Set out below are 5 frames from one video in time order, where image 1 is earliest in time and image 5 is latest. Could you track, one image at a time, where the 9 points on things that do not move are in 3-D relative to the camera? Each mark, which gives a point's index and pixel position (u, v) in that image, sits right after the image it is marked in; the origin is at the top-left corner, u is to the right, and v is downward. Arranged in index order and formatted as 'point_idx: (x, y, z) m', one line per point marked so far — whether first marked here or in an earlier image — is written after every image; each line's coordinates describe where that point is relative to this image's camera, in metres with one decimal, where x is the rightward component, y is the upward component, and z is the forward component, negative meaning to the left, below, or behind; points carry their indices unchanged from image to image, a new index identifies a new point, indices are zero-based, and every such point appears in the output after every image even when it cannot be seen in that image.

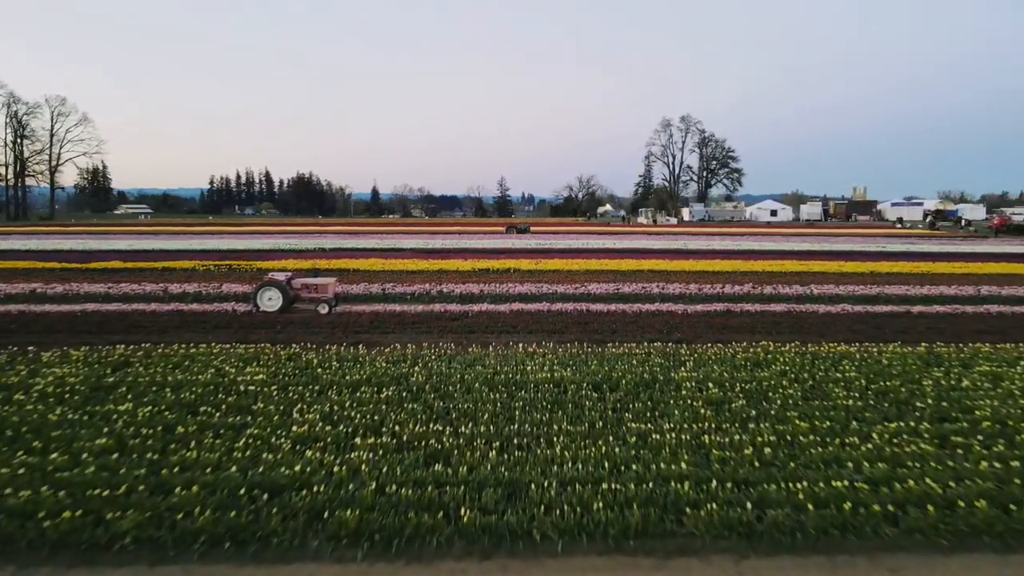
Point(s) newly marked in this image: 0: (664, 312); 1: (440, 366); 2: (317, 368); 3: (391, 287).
0: (+3.1, -0.5, +14.2) m
1: (-1.0, -1.1, +9.6) m
2: (-2.7, -1.1, +9.4) m
3: (-3.0, 0.0, +17.3) m
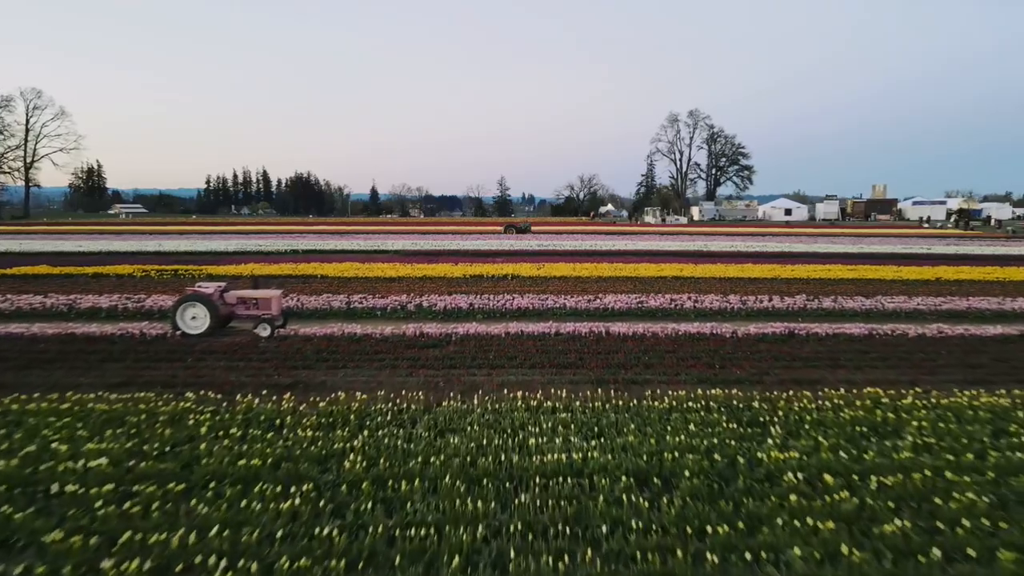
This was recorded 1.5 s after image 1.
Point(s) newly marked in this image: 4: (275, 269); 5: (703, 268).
0: (+3.1, -0.7, +10.9) m
1: (-1.1, -1.4, +6.3) m
2: (-2.7, -1.3, +6.1) m
3: (-3.1, -0.2, +14.0) m
4: (-6.2, +0.4, +18.0) m
5: (+5.4, +0.5, +19.4) m
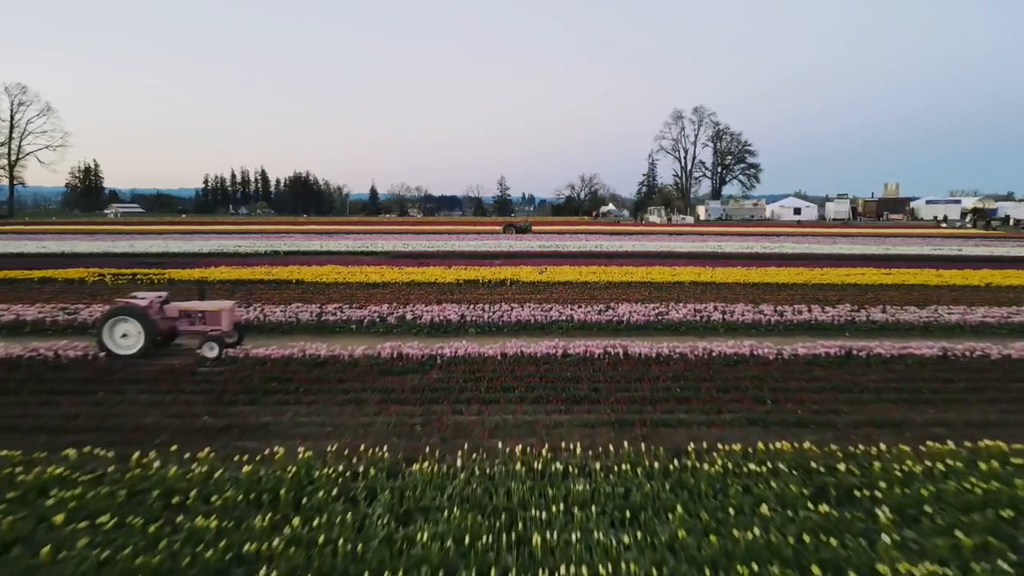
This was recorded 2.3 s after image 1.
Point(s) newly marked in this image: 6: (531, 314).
0: (+3.1, -0.9, +9.0) m
1: (-1.1, -1.5, +4.3) m
2: (-2.8, -1.5, +4.1) m
3: (-3.1, -0.4, +12.1) m
4: (-6.2, +0.3, +16.0) m
5: (+5.4, +0.4, +17.5) m
6: (+0.3, -0.4, +11.7) m
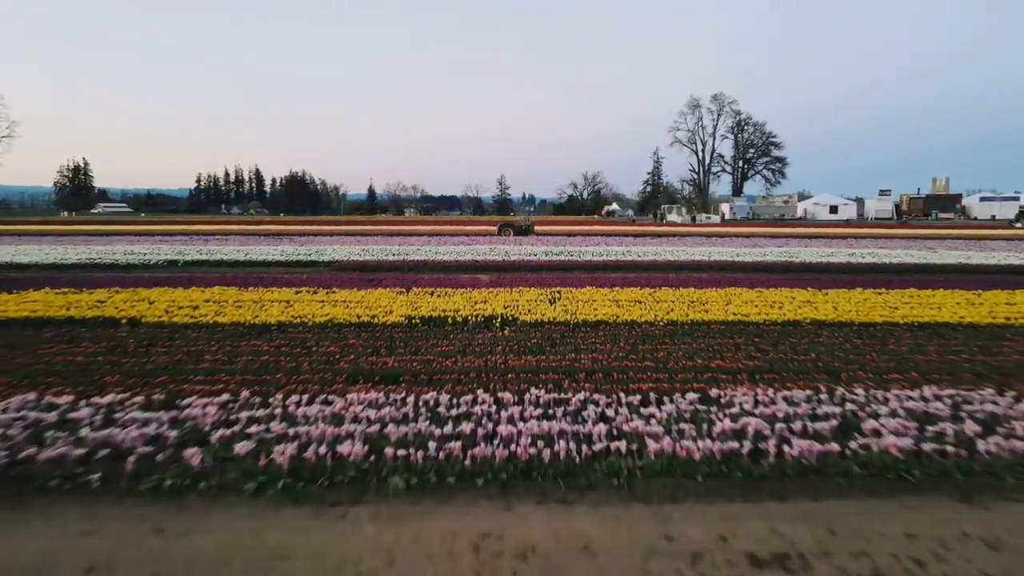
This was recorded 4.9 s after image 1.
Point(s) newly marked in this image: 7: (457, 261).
0: (+3.0, -1.5, +2.3) m
1: (-1.2, -2.1, -2.4) m
2: (-2.9, -2.1, -2.5) m
3: (-3.2, -1.0, +5.4) m
4: (-6.3, -0.3, +9.4) m
5: (+5.3, -0.2, +10.8) m
6: (+0.2, -1.0, +5.1) m
7: (-1.4, +0.7, +17.2) m
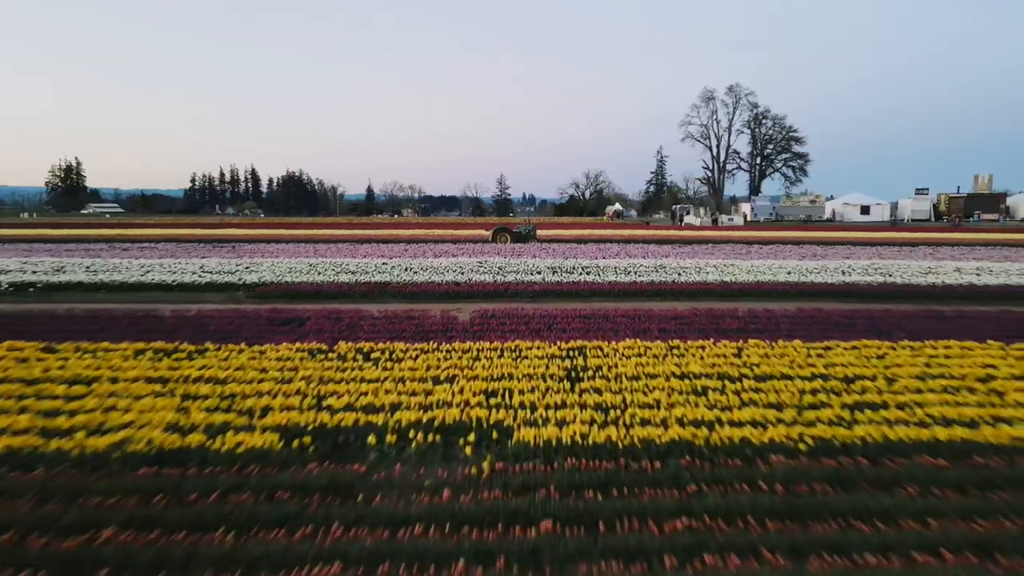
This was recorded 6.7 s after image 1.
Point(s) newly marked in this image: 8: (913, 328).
0: (+2.9, -2.0, -2.5) m
1: (-1.3, -2.7, -7.1) m
2: (-3.0, -2.6, -7.3) m
3: (-3.3, -1.5, +0.7) m
4: (-6.4, -0.9, +4.6) m
5: (+5.2, -0.8, +6.0) m
6: (+0.1, -1.6, +0.3) m
7: (-1.5, +0.1, +12.4) m
8: (+5.1, -0.5, +8.6) m
